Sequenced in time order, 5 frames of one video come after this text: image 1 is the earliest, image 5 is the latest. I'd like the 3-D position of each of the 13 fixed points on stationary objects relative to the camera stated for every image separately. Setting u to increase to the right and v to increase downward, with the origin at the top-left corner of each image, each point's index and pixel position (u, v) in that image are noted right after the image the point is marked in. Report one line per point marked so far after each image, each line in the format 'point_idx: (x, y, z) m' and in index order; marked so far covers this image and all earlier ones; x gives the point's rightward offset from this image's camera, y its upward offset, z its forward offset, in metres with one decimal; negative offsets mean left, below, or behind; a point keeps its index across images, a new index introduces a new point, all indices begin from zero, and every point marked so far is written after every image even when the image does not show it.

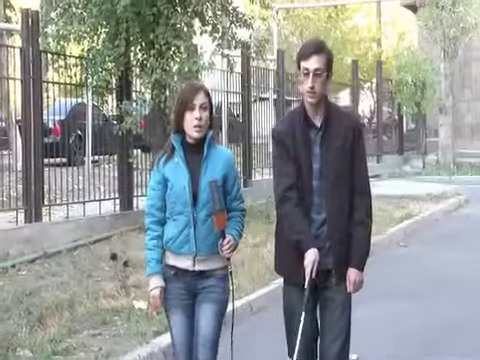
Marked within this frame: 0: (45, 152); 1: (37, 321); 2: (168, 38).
0: (-2.2, +0.3, +9.9) m
1: (-1.6, -1.2, +7.0) m
2: (-0.9, +1.7, +11.3) m
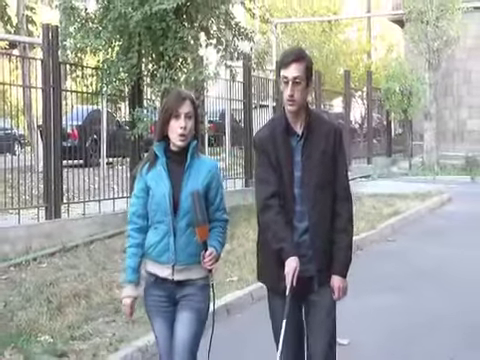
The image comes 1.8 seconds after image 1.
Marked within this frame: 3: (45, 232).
0: (-2.2, +0.3, +10.8) m
1: (-1.6, -1.2, +7.9) m
2: (-0.9, +1.7, +12.2) m
3: (-2.3, -0.6, +10.2) m
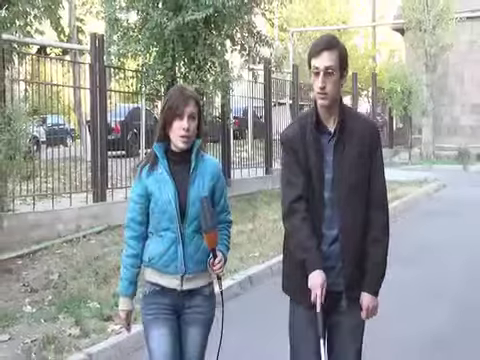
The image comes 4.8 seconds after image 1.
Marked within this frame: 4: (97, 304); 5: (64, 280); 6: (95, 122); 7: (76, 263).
0: (-1.9, +0.5, +12.5) m
1: (-1.5, -1.1, +9.6) m
2: (-0.5, +1.9, +13.7) m
3: (-2.0, -0.4, +11.9) m
4: (-1.4, -1.2, +8.7) m
5: (-1.9, -1.1, +9.4) m
6: (-2.0, +0.8, +12.2) m
7: (-1.9, -0.9, +10.1) m
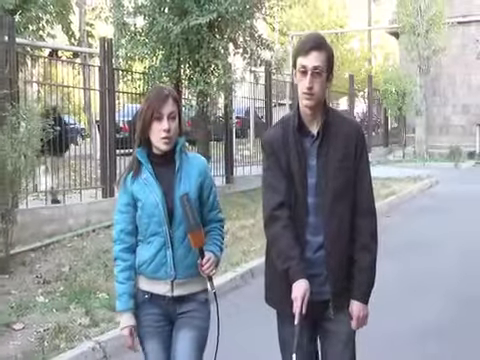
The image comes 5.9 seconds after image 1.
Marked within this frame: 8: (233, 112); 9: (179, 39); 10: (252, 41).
0: (-1.8, +0.5, +13.1) m
1: (-1.5, -1.0, +10.2) m
2: (-0.5, +2.0, +14.3) m
3: (-1.9, -0.4, +12.5) m
4: (-1.4, -1.2, +9.3) m
5: (-1.9, -1.0, +10.0) m
6: (-2.0, +0.8, +12.8) m
7: (-1.9, -0.9, +10.7) m
8: (-0.1, +1.2, +15.9) m
9: (-1.0, +2.3, +14.2) m
10: (+0.2, +2.4, +15.2) m
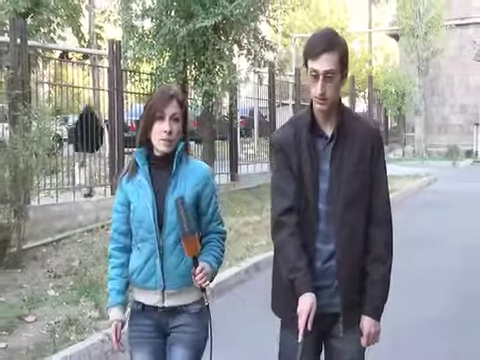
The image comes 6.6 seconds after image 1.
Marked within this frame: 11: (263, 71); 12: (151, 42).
0: (-1.7, +0.6, +13.5) m
1: (-1.4, -1.0, +10.6) m
2: (-0.4, +2.0, +14.7) m
3: (-1.9, -0.4, +12.9) m
4: (-1.4, -1.1, +9.7) m
5: (-1.8, -1.0, +10.5) m
6: (-1.9, +0.9, +13.3) m
7: (-1.8, -0.9, +11.1) m
8: (0.0, +1.3, +16.3) m
9: (-0.9, +2.3, +14.6) m
10: (+0.3, +2.4, +15.5) m
11: (+0.5, +2.1, +17.0) m
12: (-1.5, +2.4, +14.9) m
